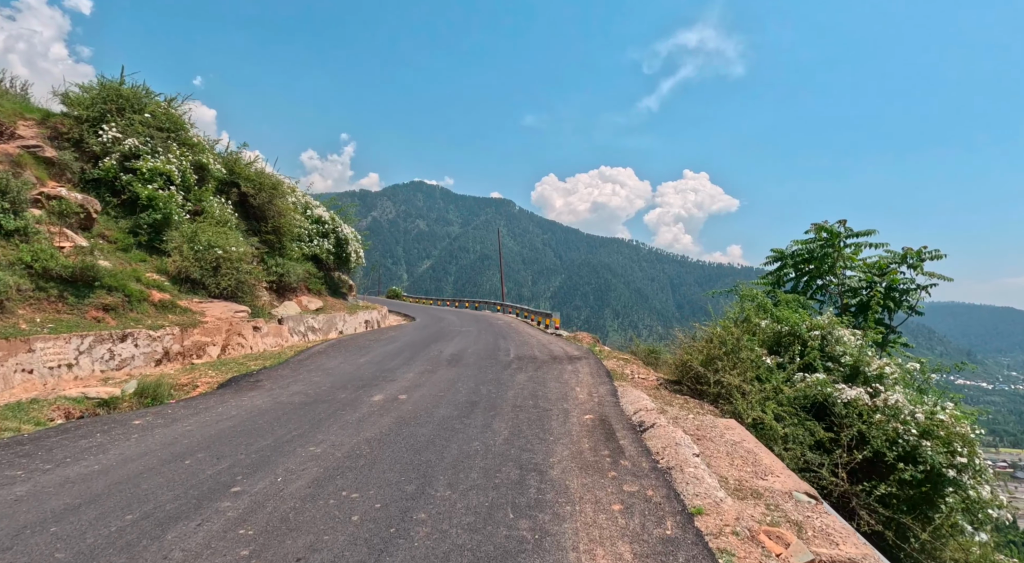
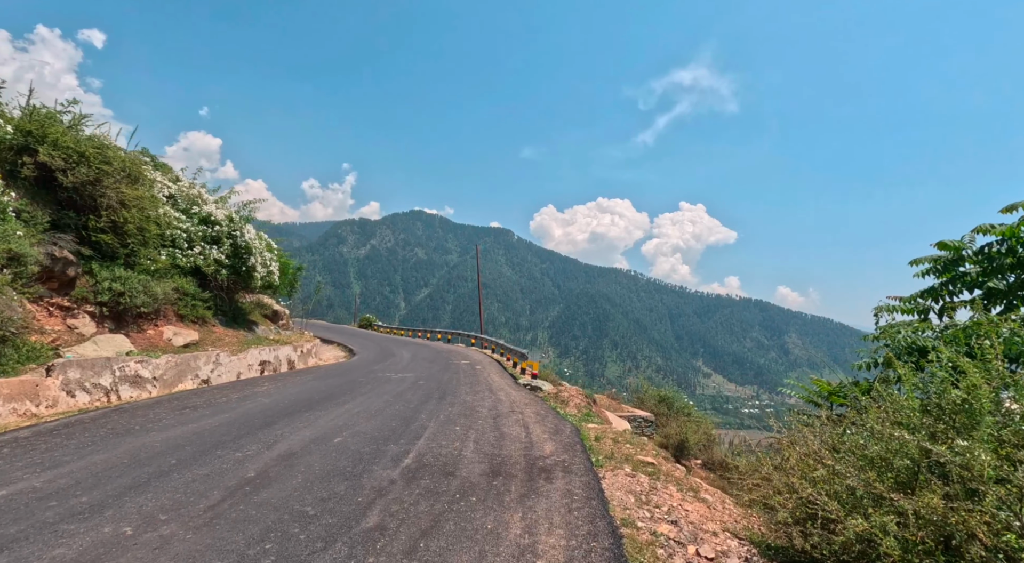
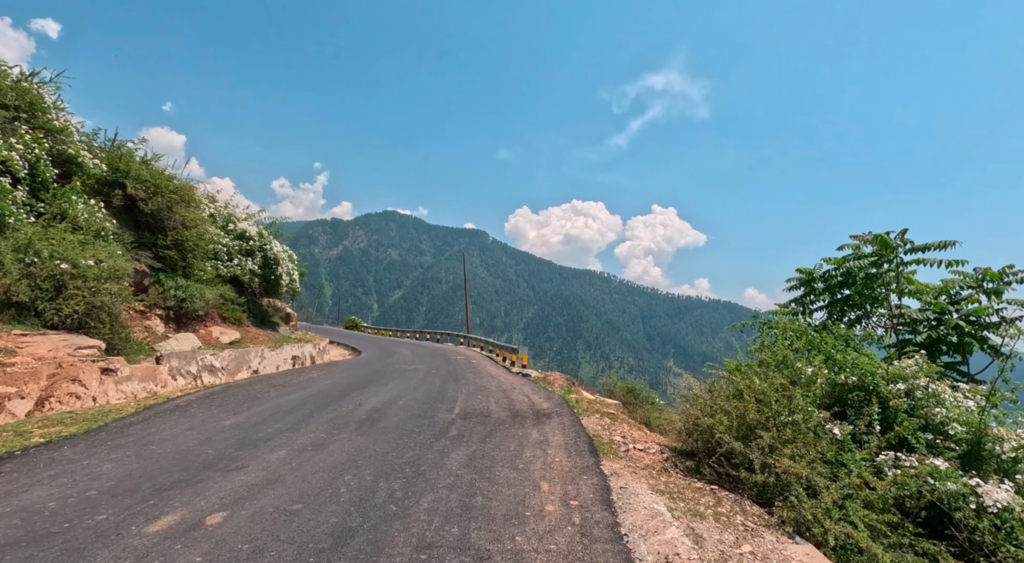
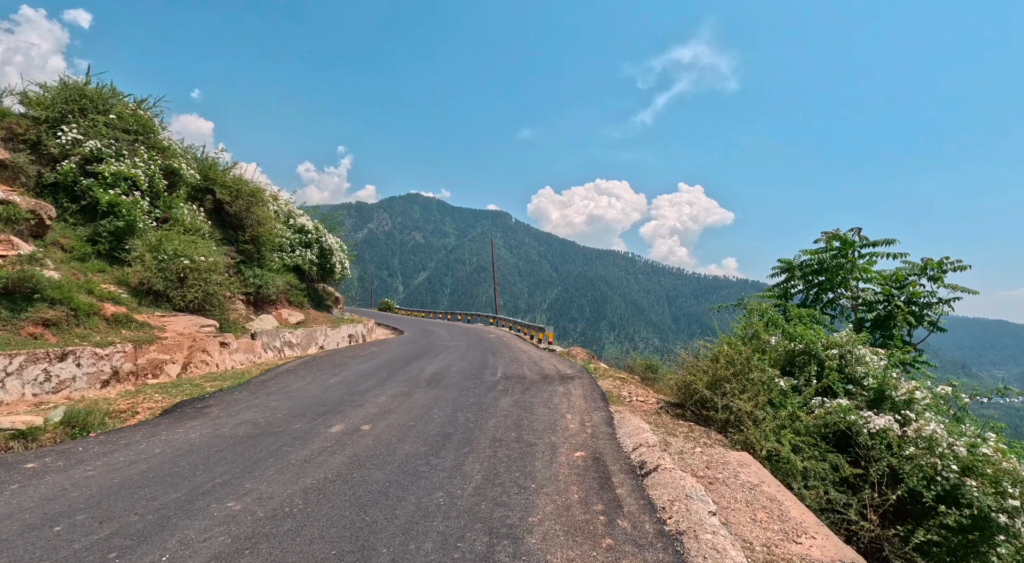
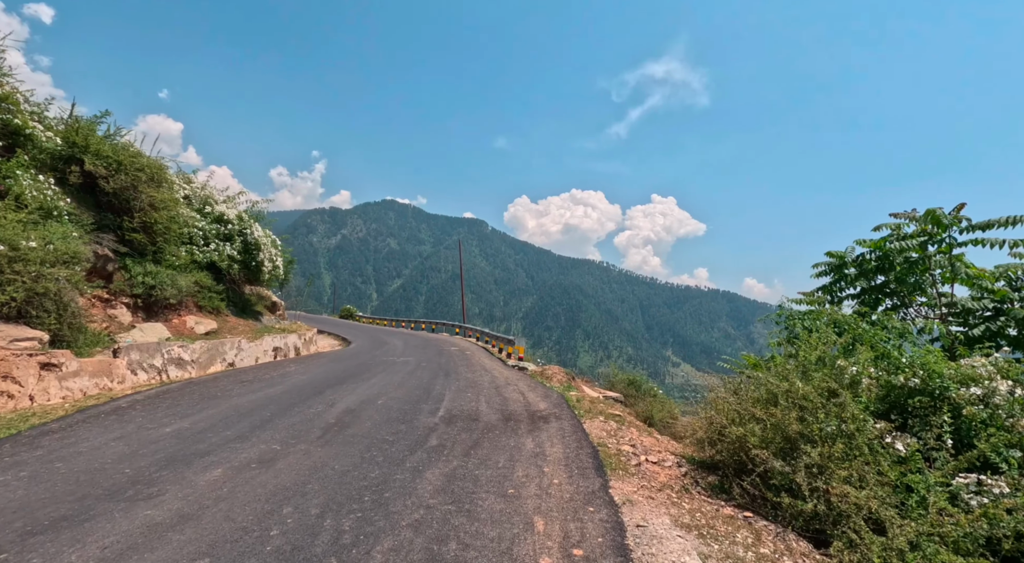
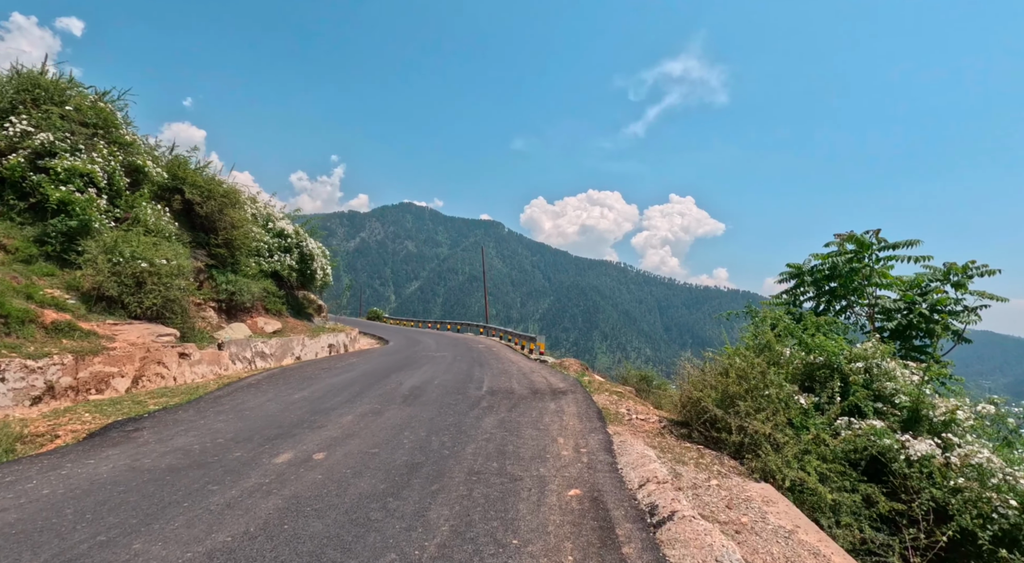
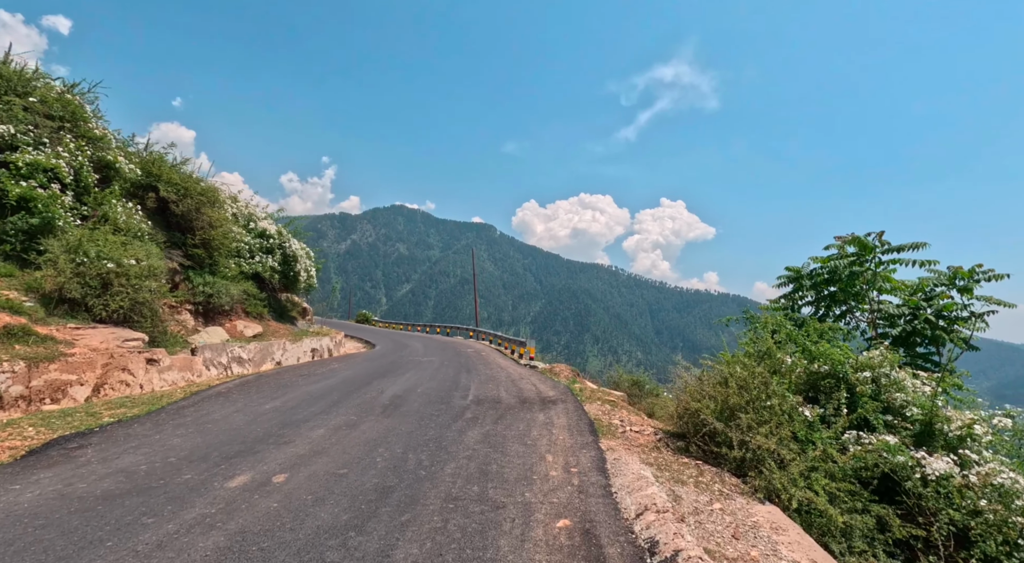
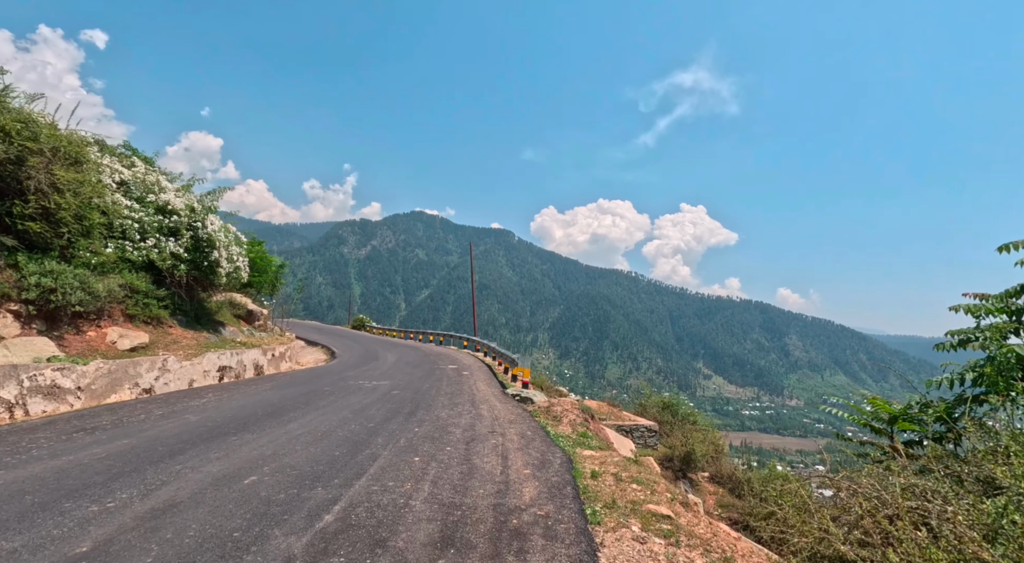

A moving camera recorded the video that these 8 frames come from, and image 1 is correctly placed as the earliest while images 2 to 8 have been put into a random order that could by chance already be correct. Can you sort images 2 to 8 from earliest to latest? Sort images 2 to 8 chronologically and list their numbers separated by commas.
4, 6, 7, 3, 5, 2, 8
